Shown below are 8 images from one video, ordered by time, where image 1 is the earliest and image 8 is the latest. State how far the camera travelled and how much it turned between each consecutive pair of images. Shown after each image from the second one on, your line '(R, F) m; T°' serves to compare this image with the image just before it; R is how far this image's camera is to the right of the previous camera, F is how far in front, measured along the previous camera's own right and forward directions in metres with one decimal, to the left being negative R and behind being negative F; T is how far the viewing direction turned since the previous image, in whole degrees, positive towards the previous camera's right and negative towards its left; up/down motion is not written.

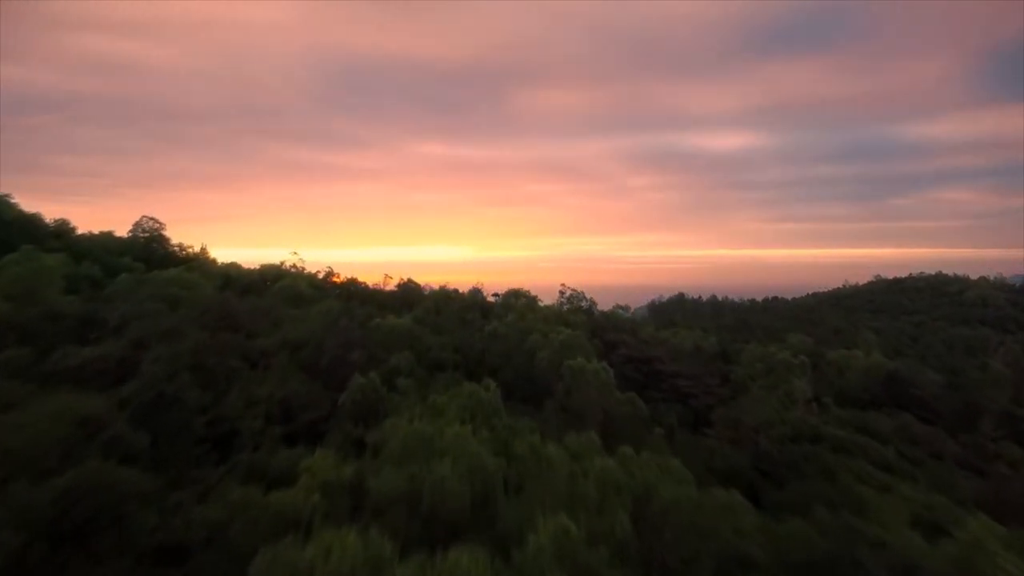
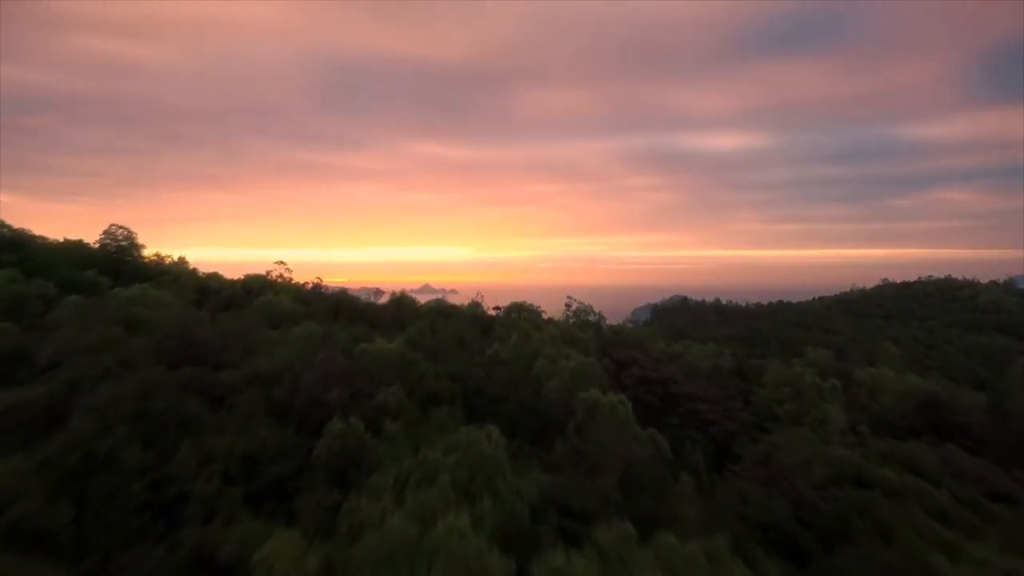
(-0.1, +1.2) m; 0°
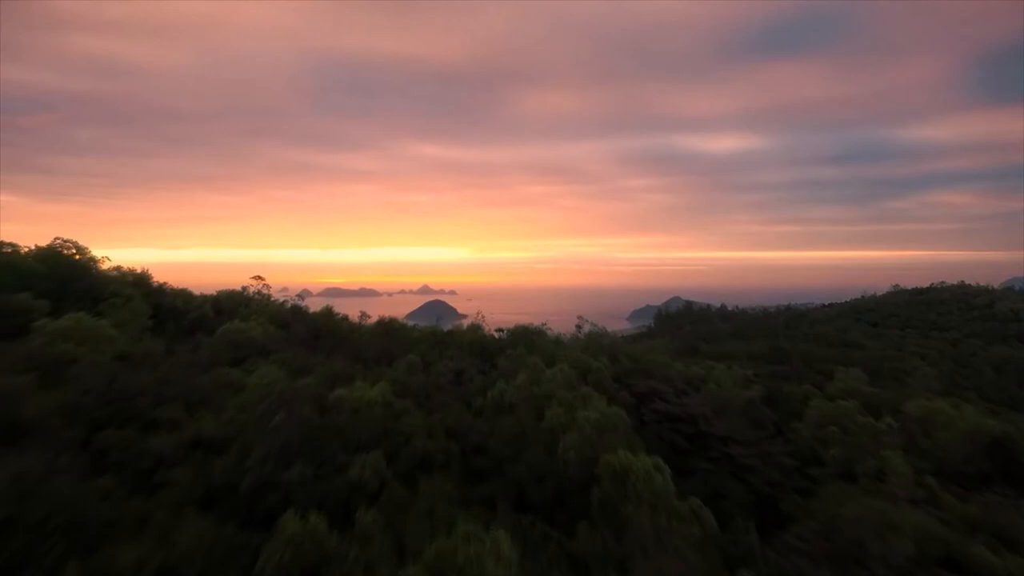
(-0.2, +1.7) m; 0°
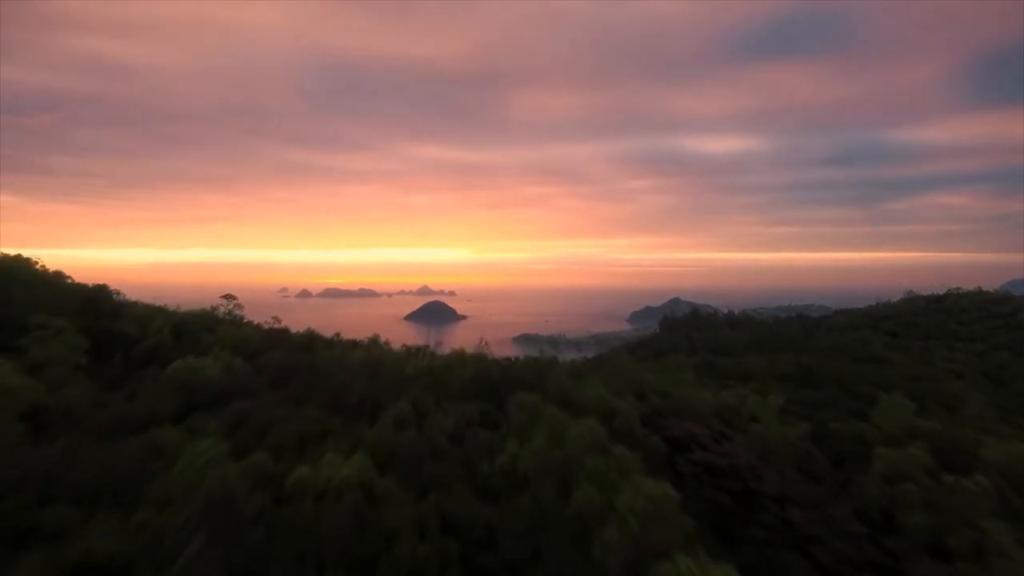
(-0.2, +1.9) m; 0°
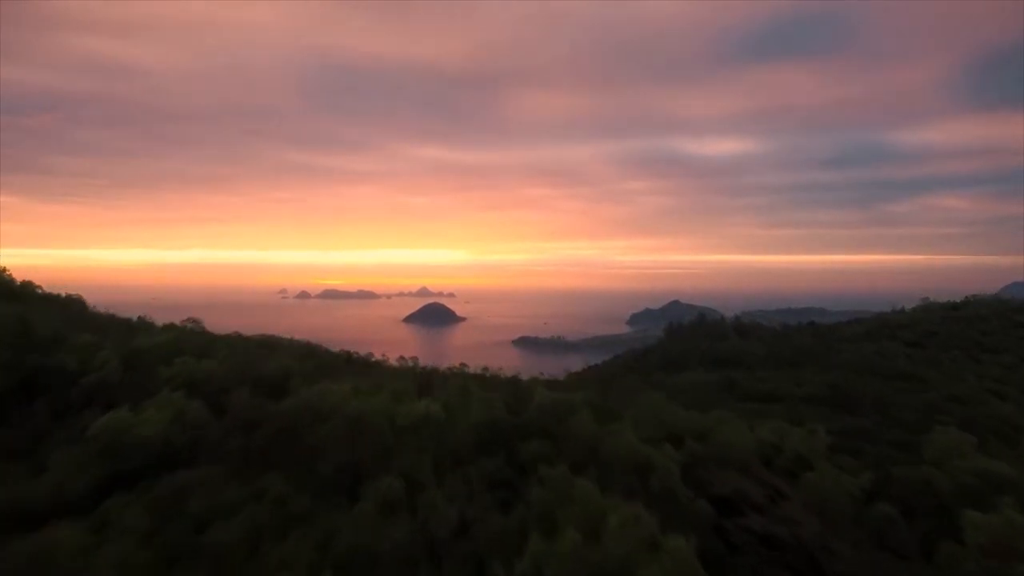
(-0.3, +1.8) m; 0°
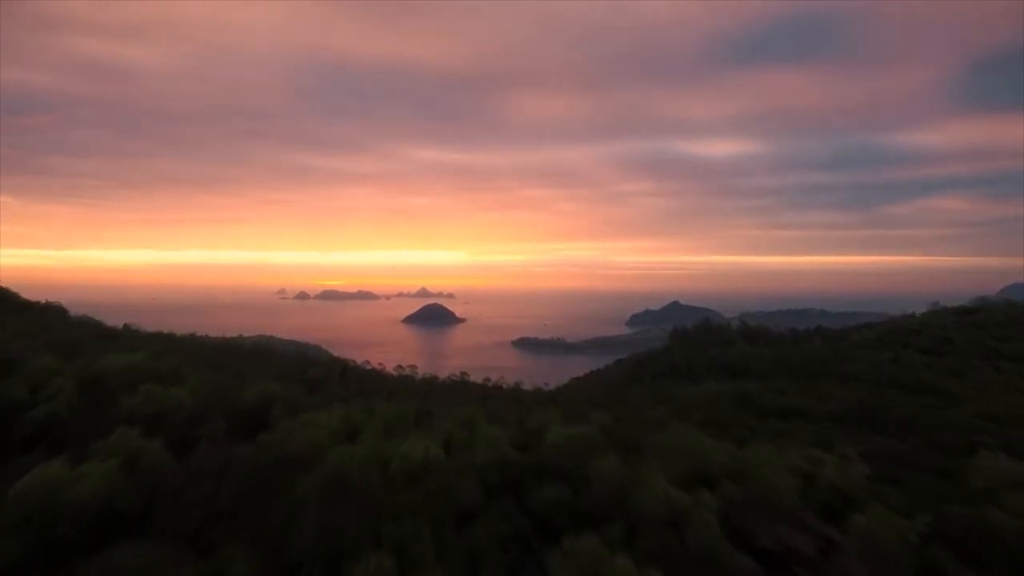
(-0.2, +1.2) m; 0°
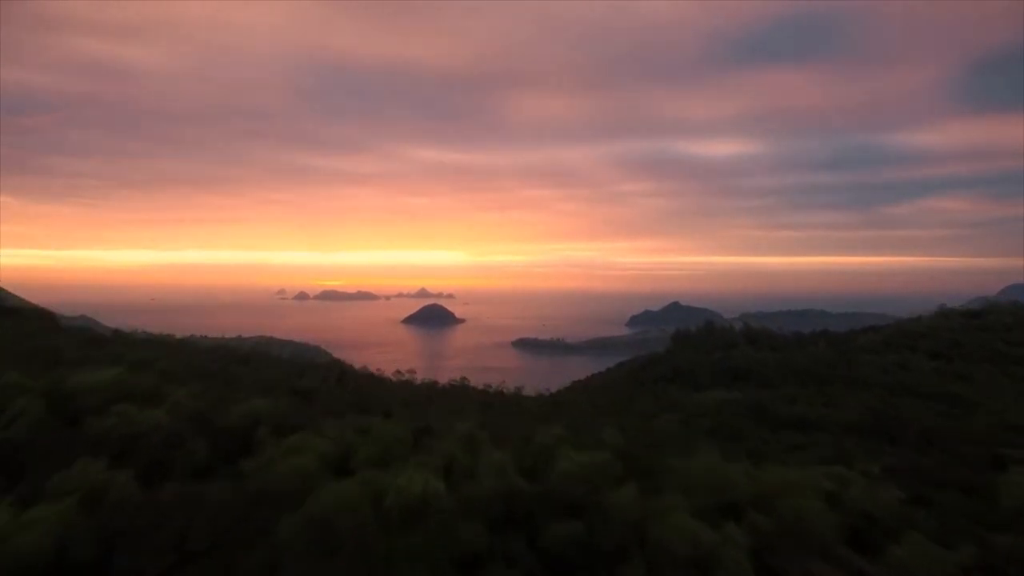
(-0.1, +0.7) m; 0°
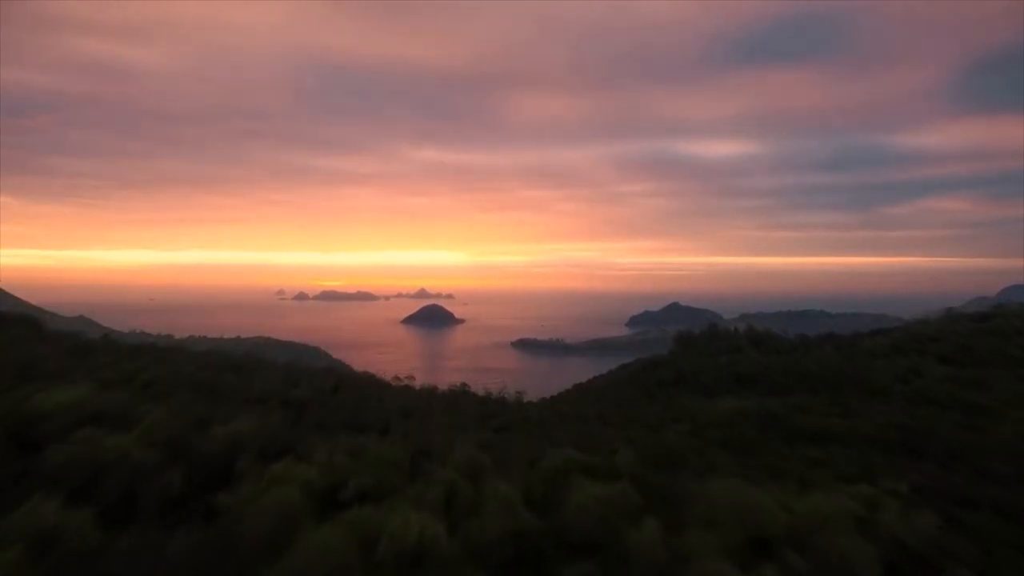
(-0.1, +0.8) m; 0°
